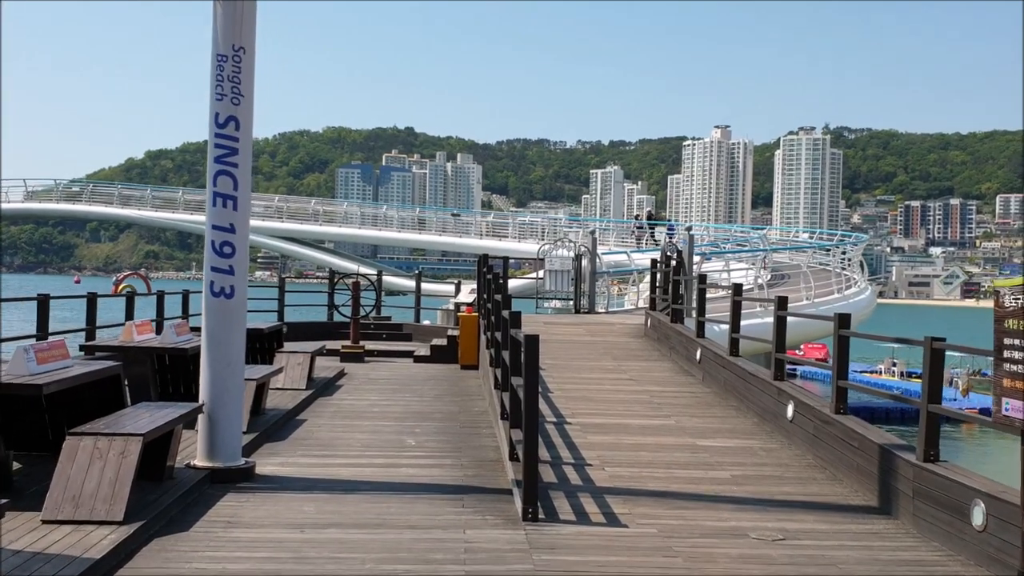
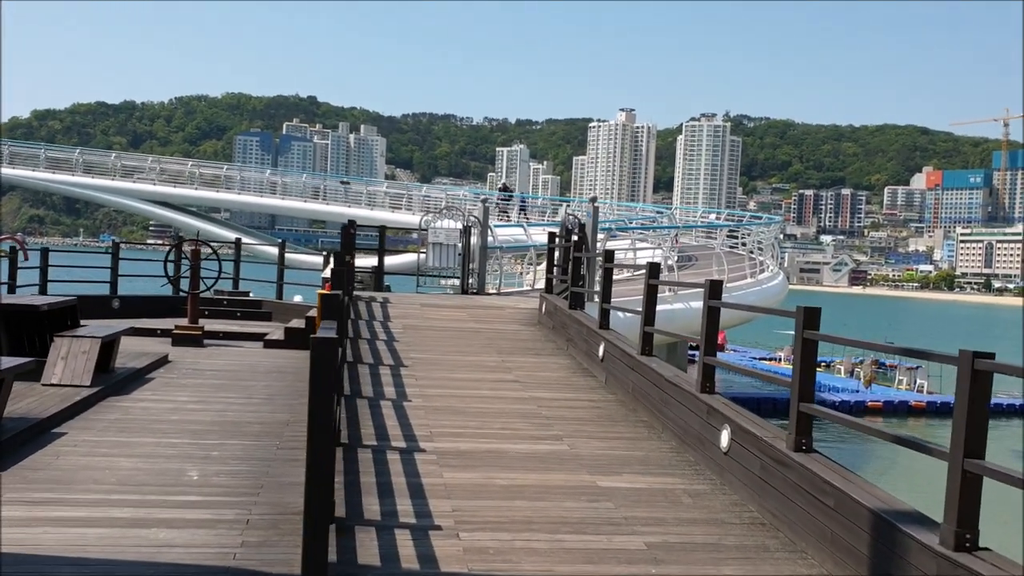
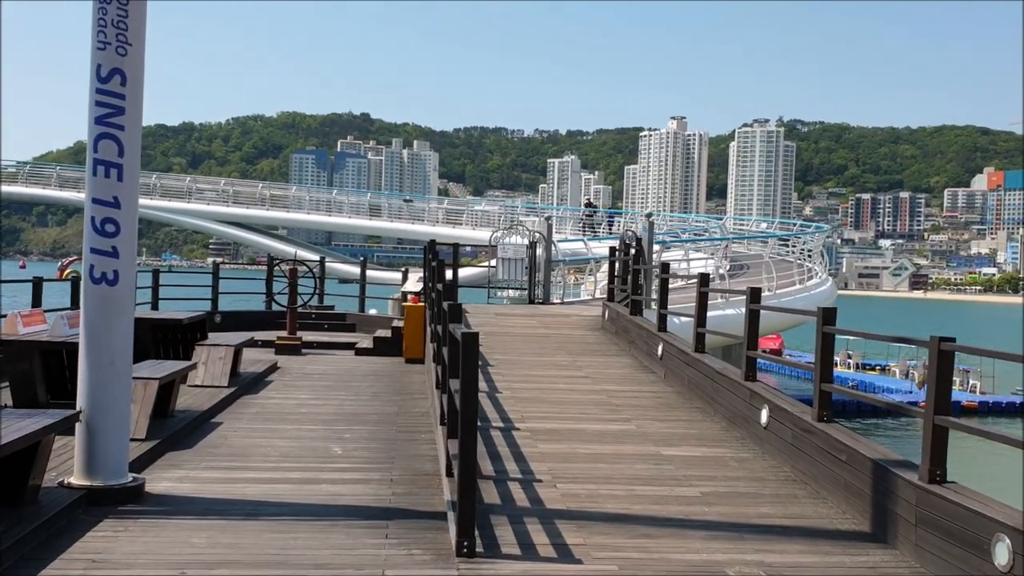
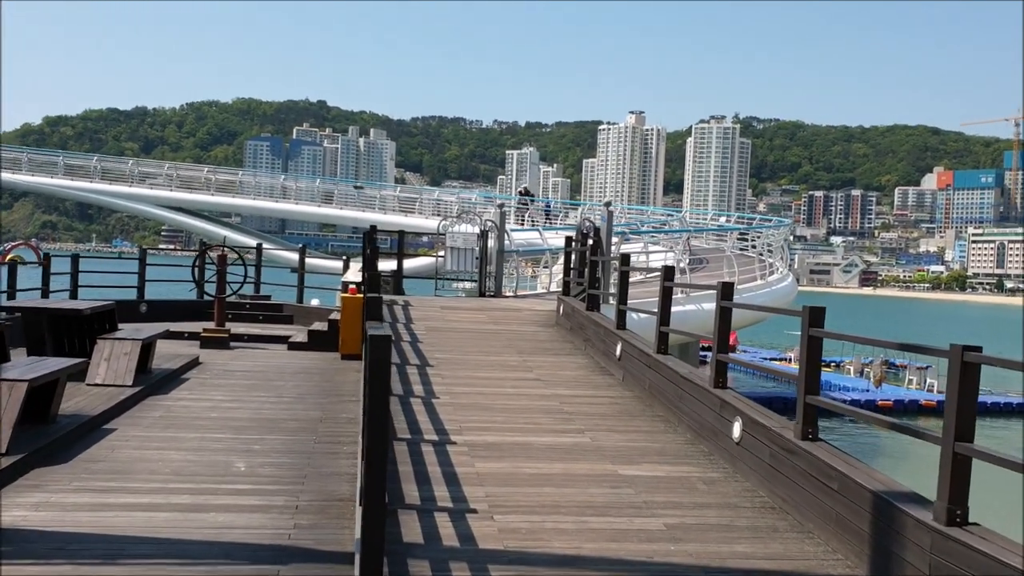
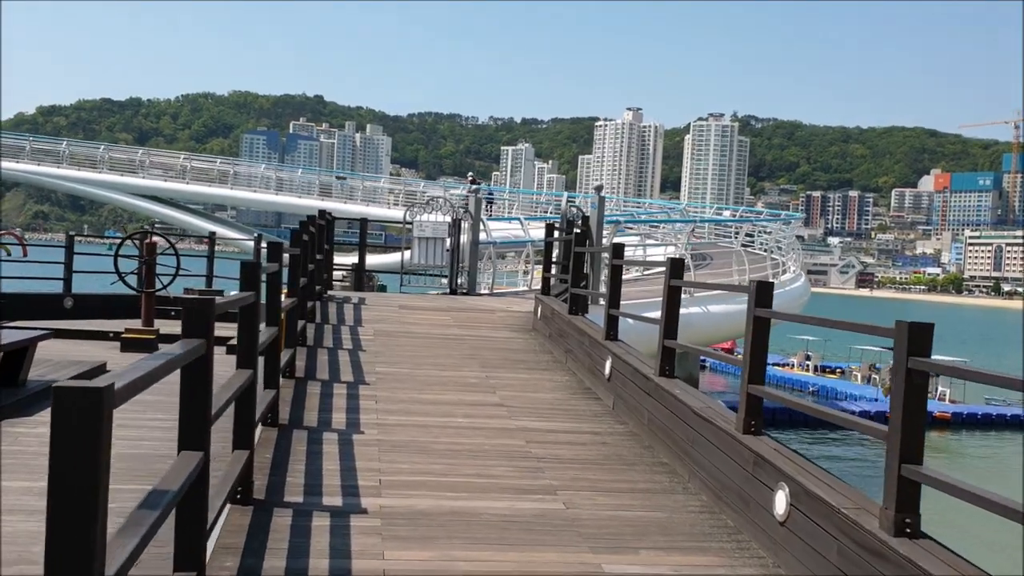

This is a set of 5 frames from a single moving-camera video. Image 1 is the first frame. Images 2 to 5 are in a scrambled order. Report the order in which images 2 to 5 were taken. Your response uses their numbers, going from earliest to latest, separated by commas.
3, 4, 2, 5
